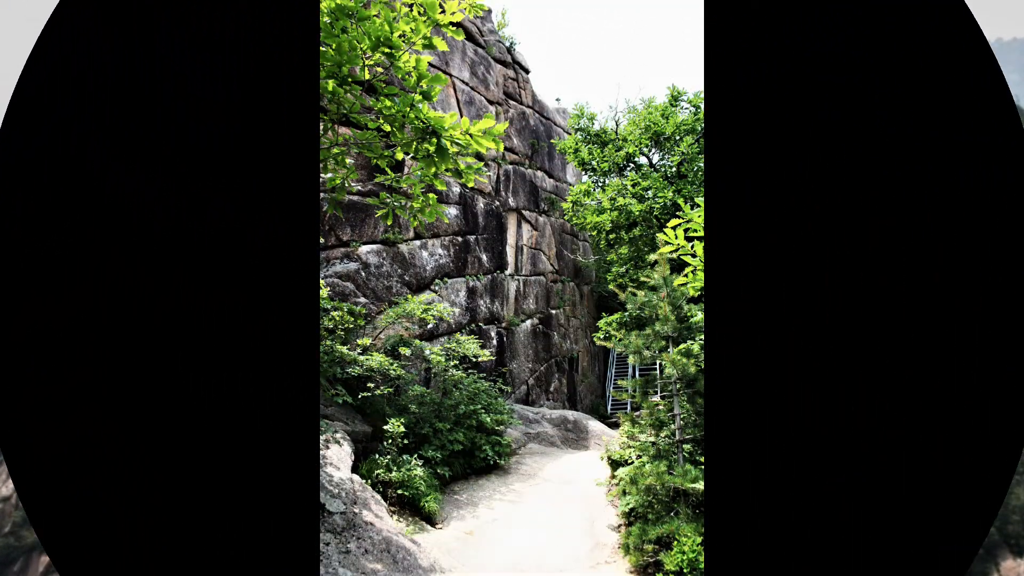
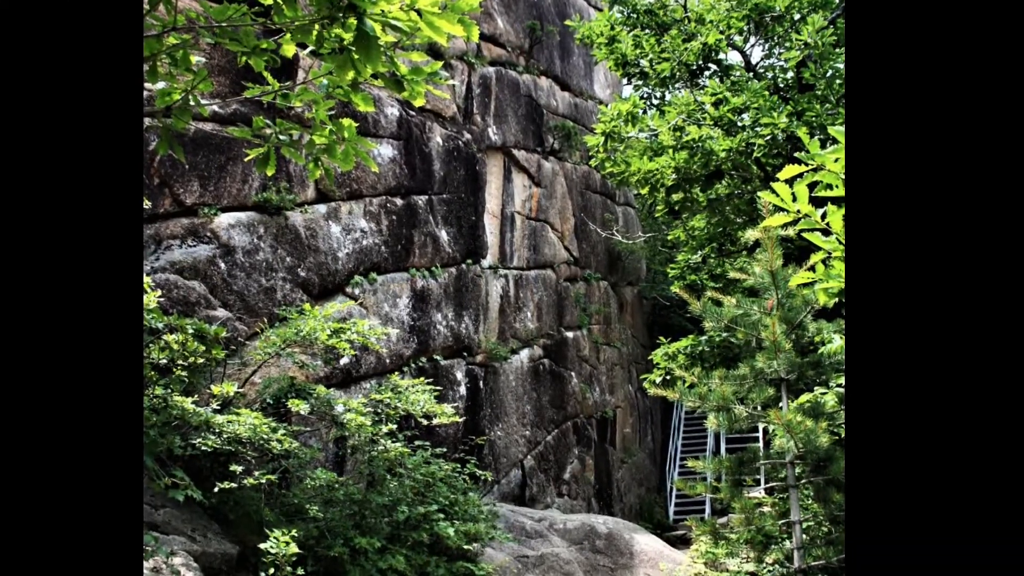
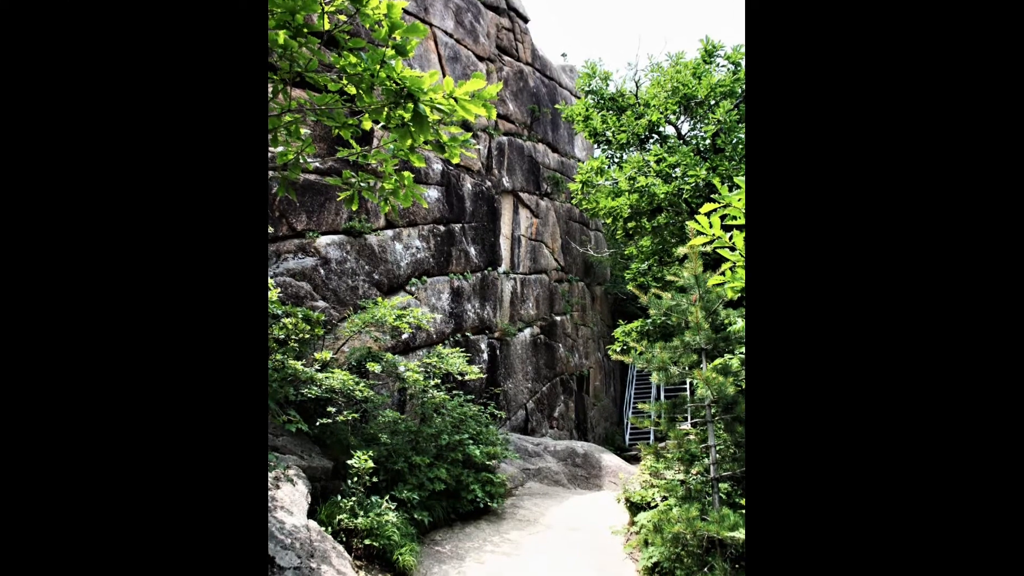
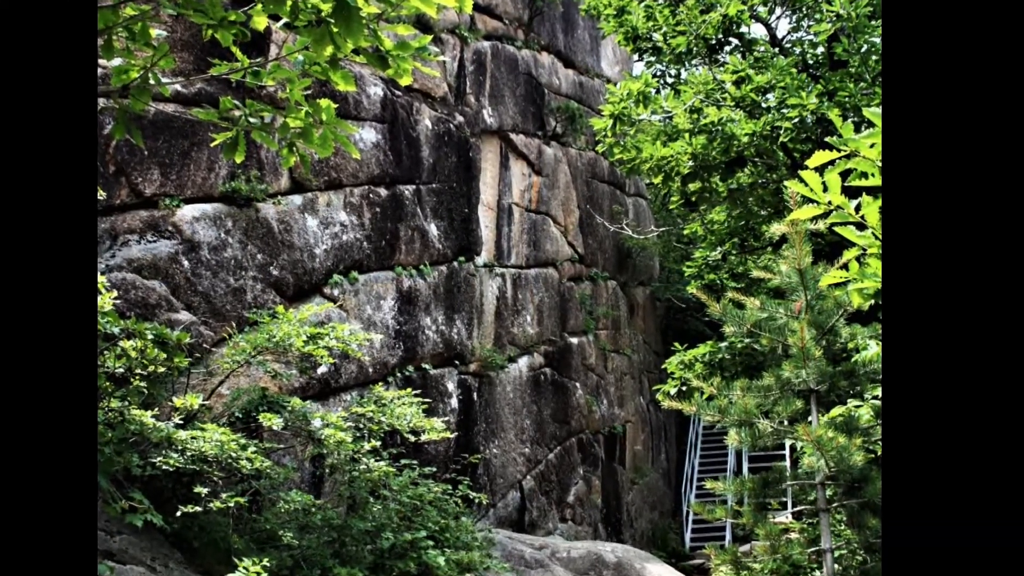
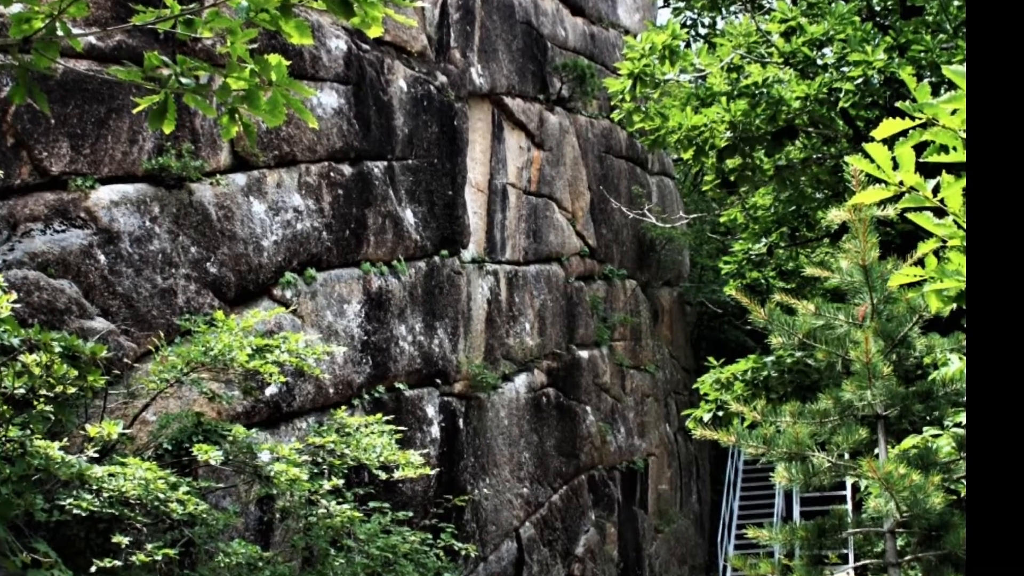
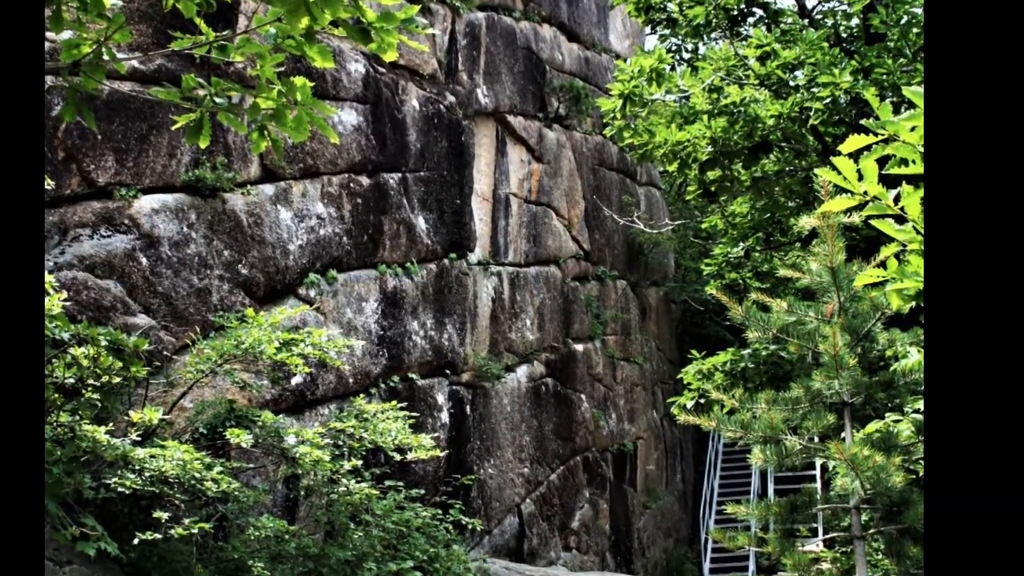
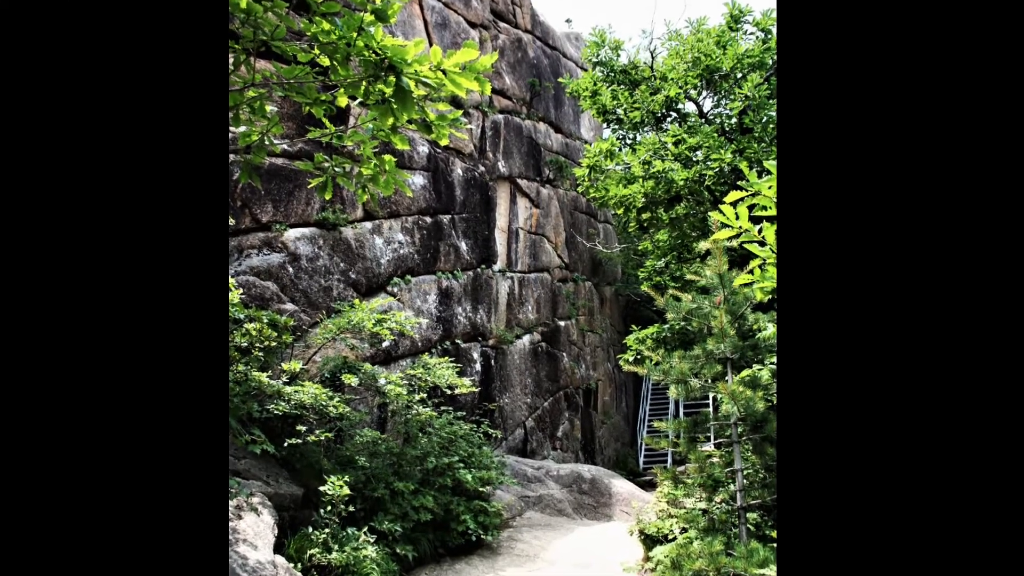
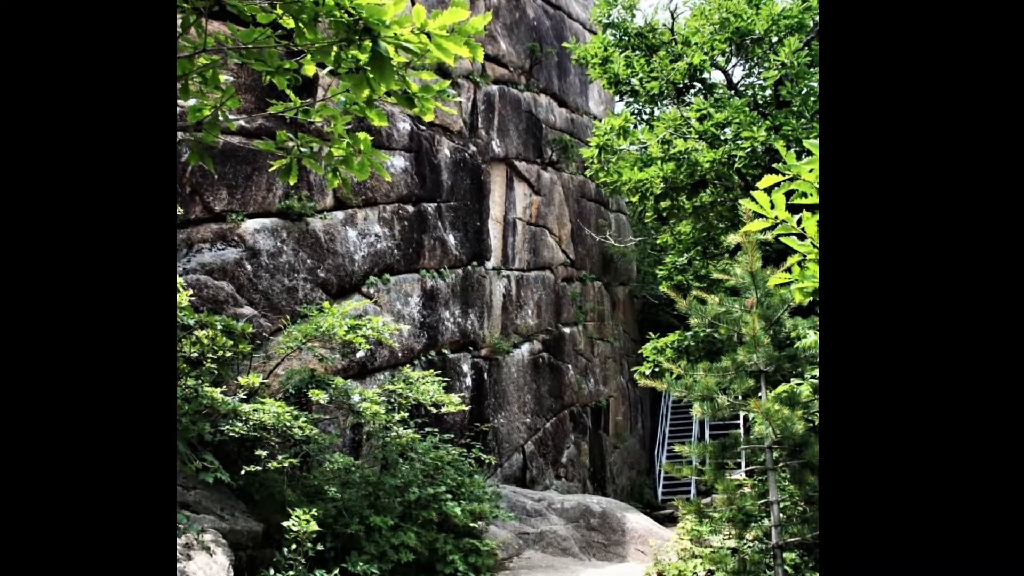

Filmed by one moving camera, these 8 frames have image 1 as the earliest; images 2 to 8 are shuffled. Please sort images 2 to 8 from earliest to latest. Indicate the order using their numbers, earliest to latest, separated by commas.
3, 7, 8, 2, 4, 6, 5
